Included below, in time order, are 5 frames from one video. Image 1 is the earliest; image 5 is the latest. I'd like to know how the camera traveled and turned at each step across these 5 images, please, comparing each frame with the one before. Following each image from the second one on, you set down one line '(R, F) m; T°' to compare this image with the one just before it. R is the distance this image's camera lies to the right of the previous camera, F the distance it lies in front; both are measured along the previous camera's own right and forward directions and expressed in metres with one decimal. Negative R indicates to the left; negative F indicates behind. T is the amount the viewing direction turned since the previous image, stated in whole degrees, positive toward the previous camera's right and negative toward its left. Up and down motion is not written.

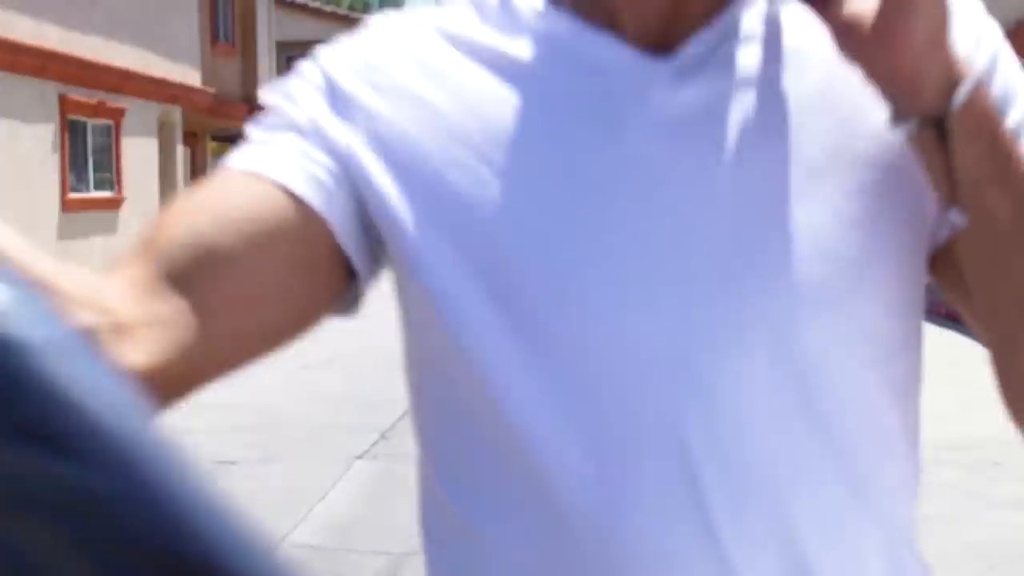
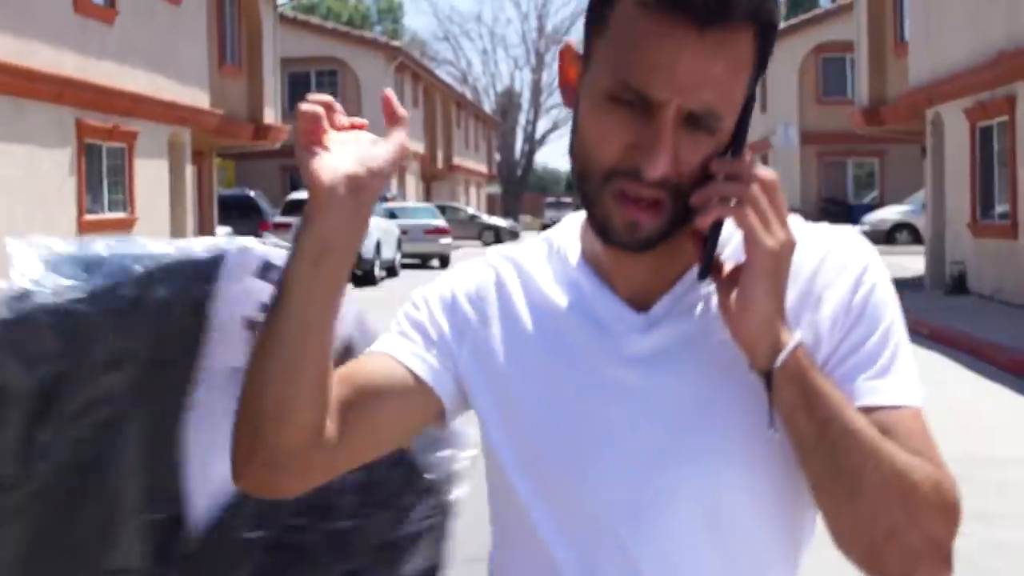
(0.0, -0.6) m; 0°
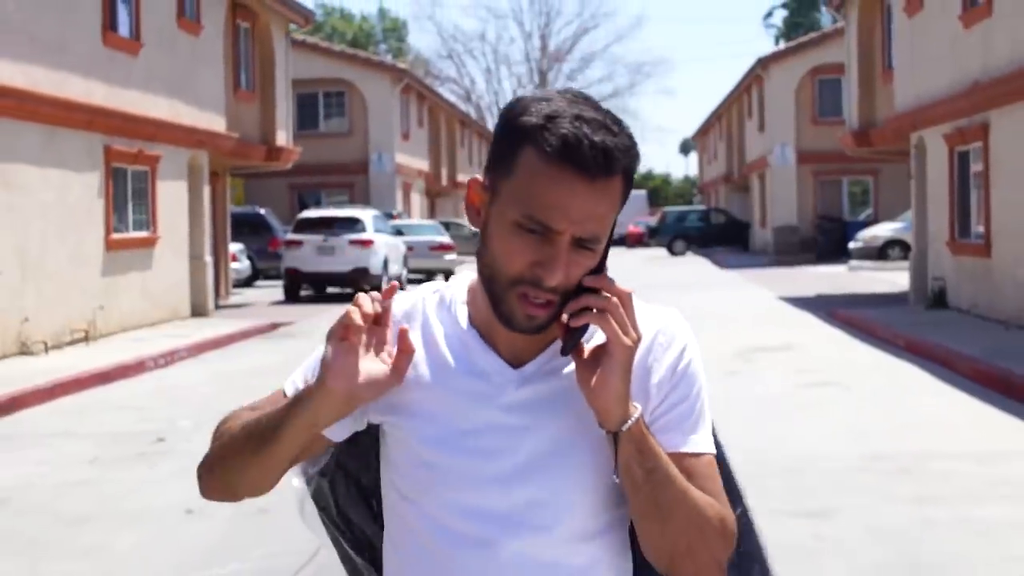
(0.0, -0.9) m; 0°
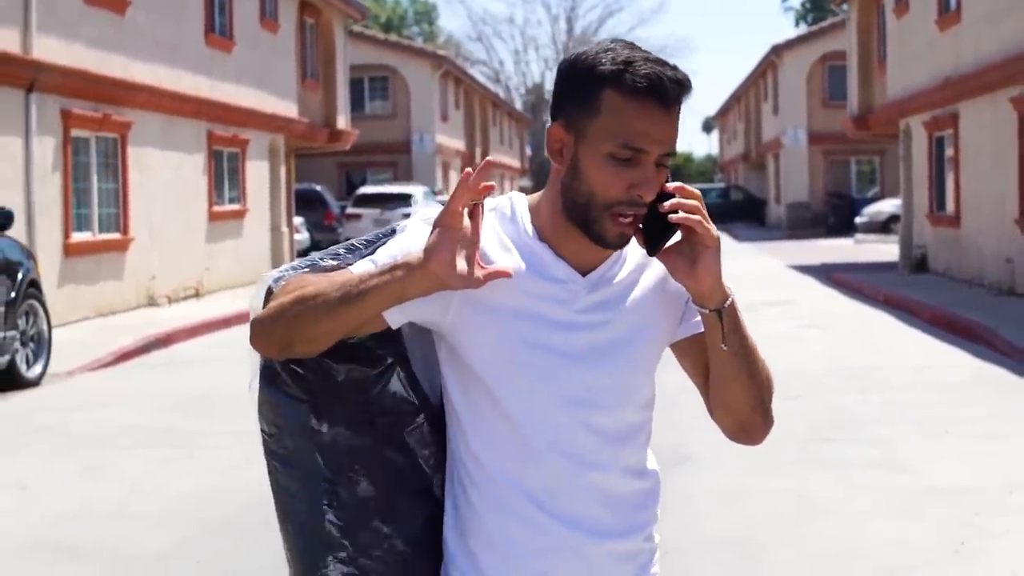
(-0.3, -2.9) m; -1°
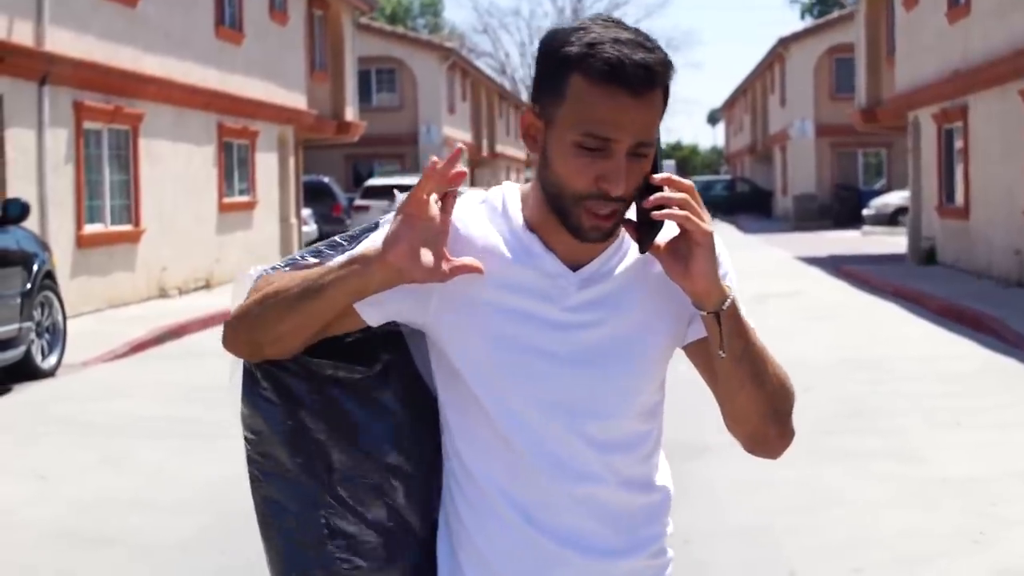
(-0.1, -0.1) m; 0°
